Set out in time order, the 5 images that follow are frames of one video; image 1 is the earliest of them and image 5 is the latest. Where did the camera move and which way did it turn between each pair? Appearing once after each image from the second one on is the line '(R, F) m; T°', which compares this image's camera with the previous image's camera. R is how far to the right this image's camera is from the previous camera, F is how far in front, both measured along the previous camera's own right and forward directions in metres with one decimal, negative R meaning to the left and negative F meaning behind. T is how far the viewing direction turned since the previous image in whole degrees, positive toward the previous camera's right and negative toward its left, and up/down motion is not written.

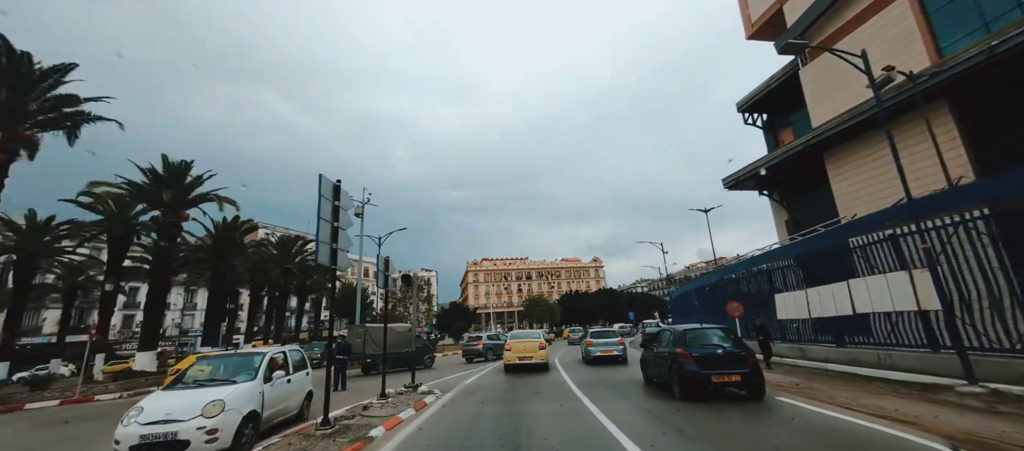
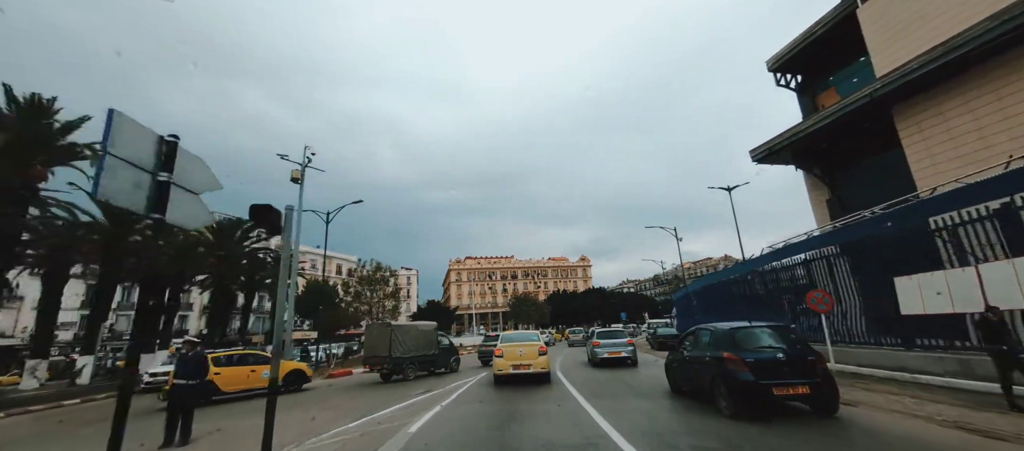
(0.0, +1.7) m; +2°
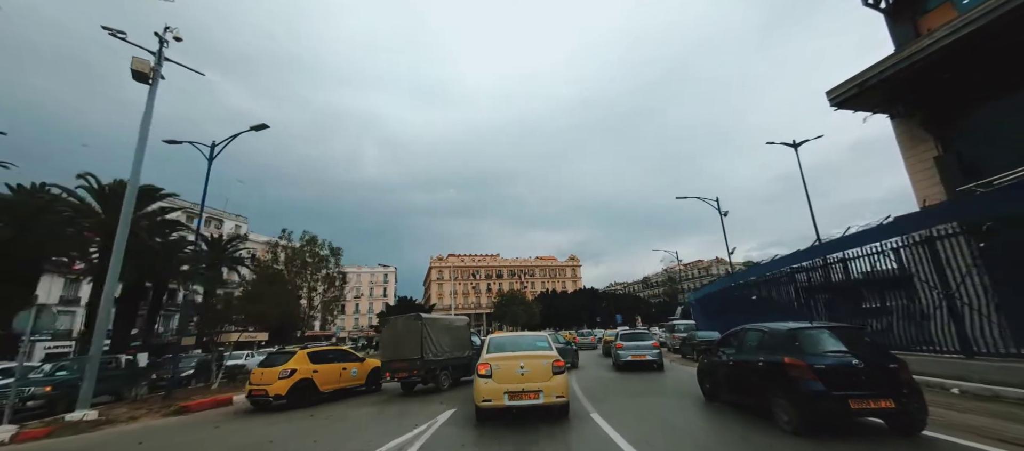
(-0.1, +2.3) m; +2°
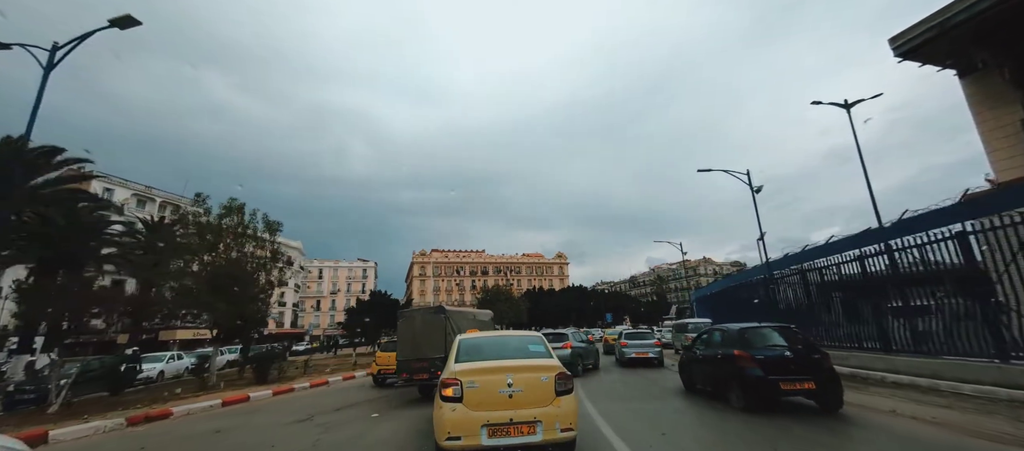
(0.0, +1.2) m; +2°
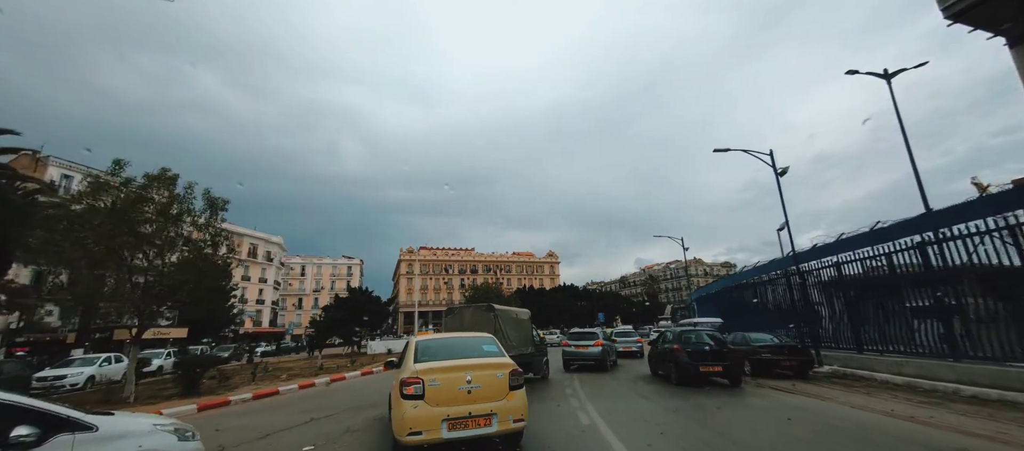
(0.0, +0.7) m; +1°
